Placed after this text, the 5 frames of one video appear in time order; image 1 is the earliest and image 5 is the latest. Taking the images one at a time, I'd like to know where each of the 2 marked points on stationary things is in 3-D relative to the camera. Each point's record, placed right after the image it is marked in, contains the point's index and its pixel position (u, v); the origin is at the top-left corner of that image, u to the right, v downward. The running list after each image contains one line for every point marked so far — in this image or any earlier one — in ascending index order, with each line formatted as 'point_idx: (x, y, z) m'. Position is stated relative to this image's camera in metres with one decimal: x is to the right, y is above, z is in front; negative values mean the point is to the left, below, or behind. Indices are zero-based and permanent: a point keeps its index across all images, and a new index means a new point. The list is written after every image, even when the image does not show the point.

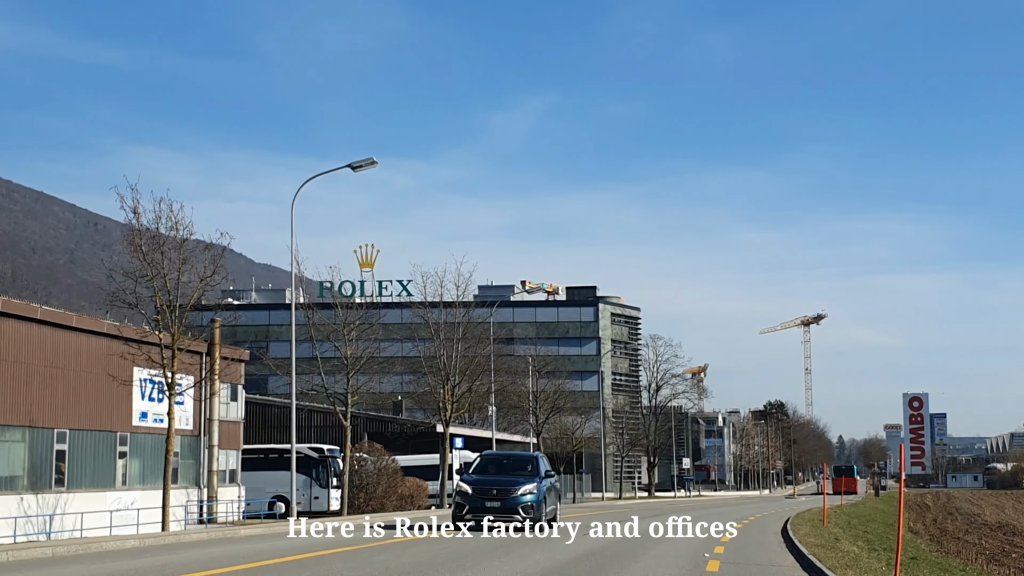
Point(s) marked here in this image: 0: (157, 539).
0: (-4.9, -3.5, +19.6) m
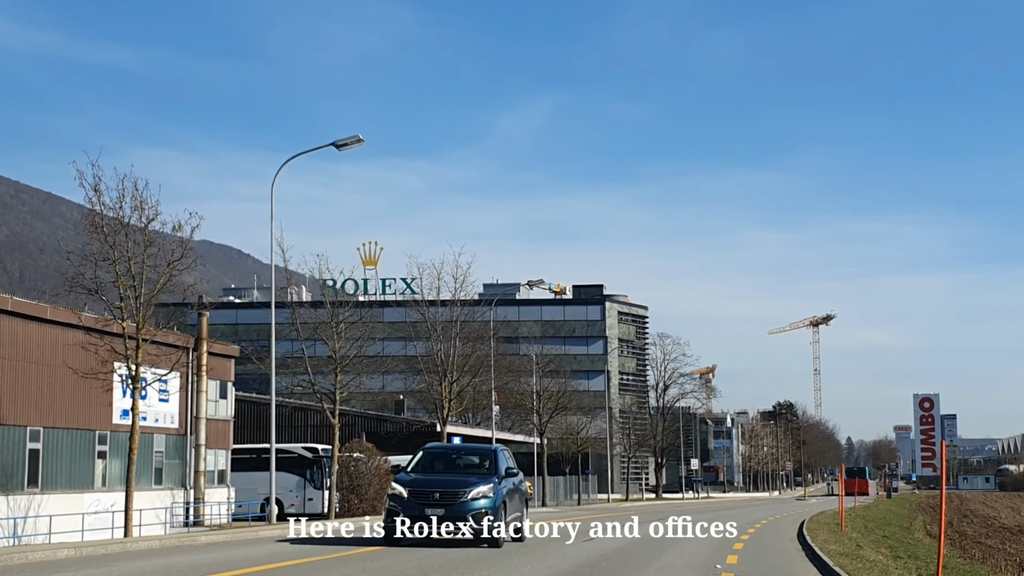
0: (-5.0, -3.3, +18.1) m
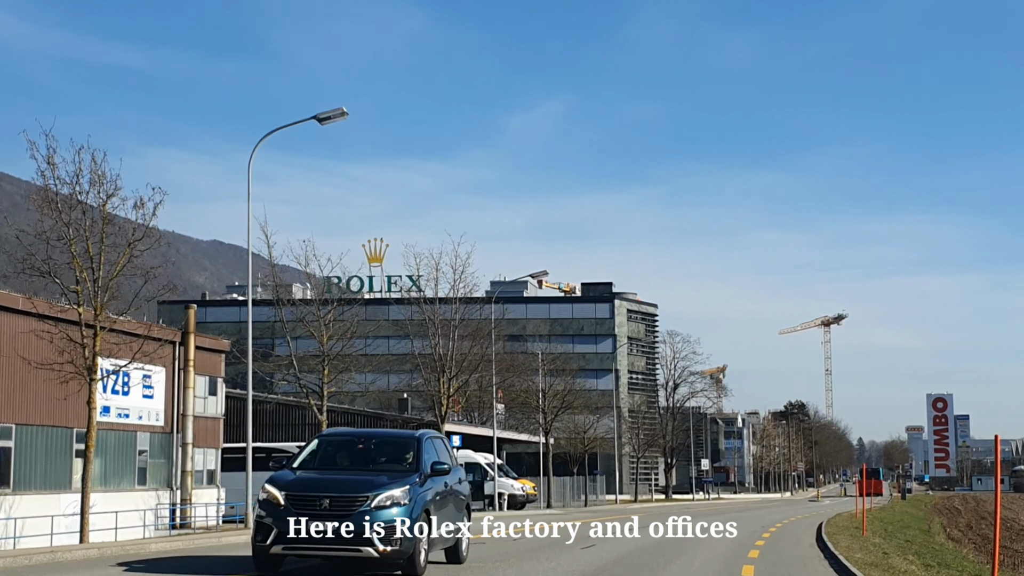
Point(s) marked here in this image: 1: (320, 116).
0: (-5.1, -3.1, +16.6) m
1: (-2.7, +2.4, +19.6) m
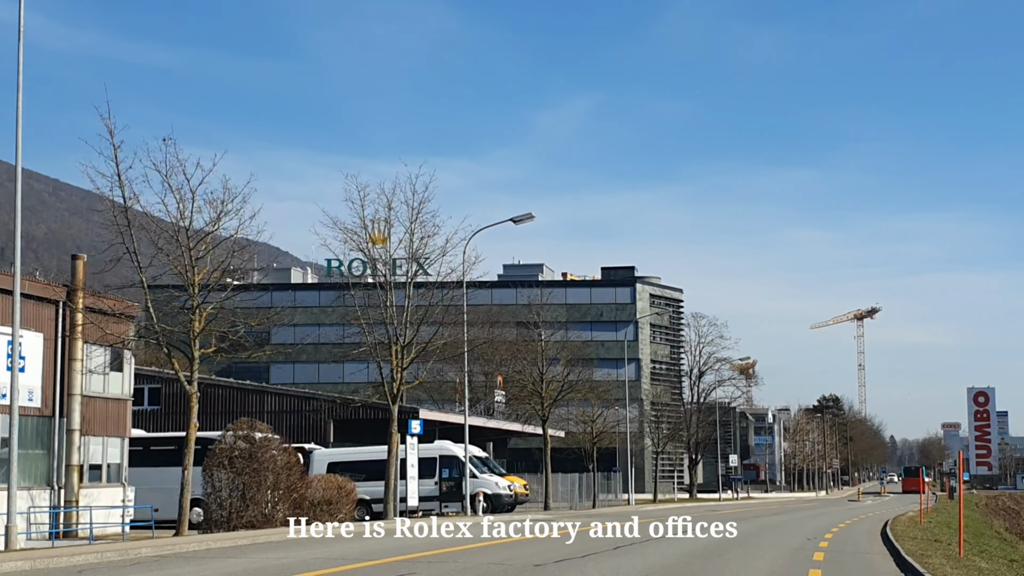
0: (-5.9, -2.1, +9.9) m
1: (-3.4, +3.3, +12.9) m
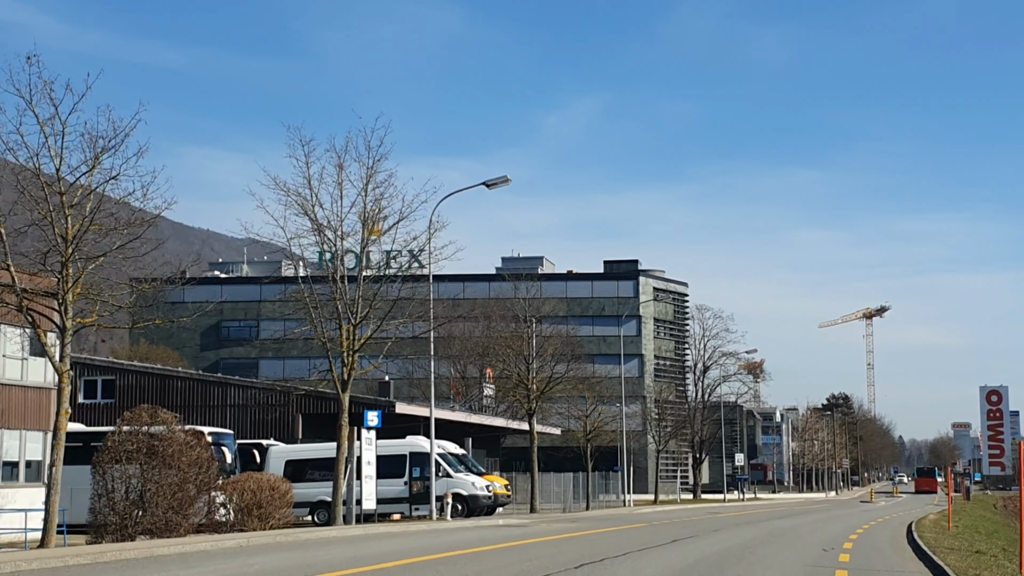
0: (-6.4, -1.7, +6.7) m
1: (-3.9, +3.8, +9.6) m
